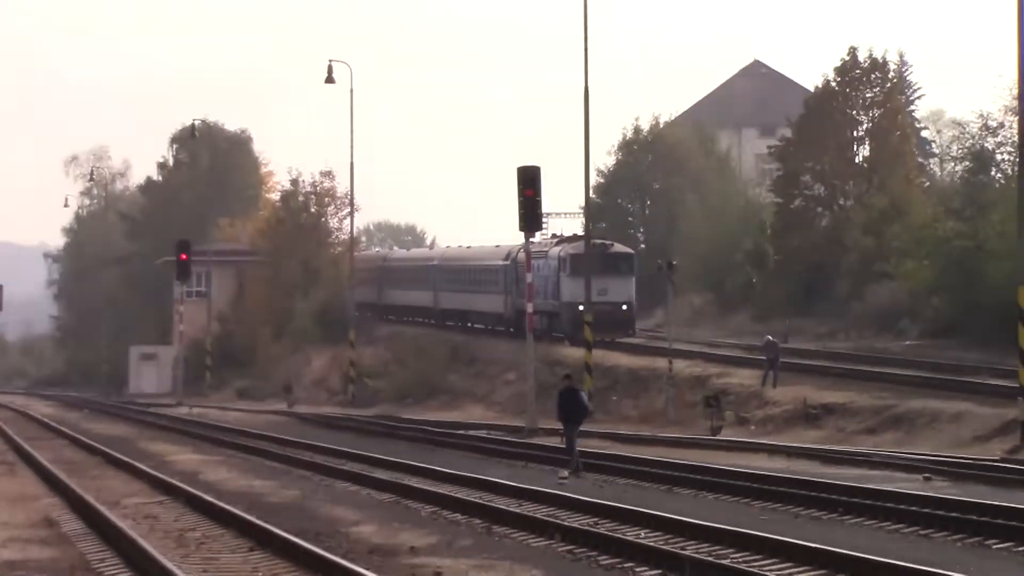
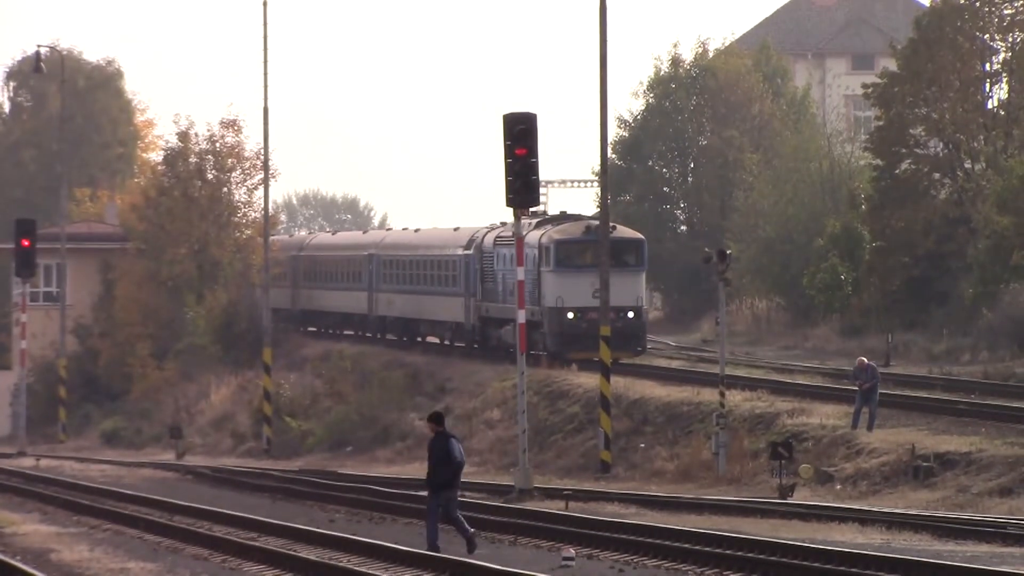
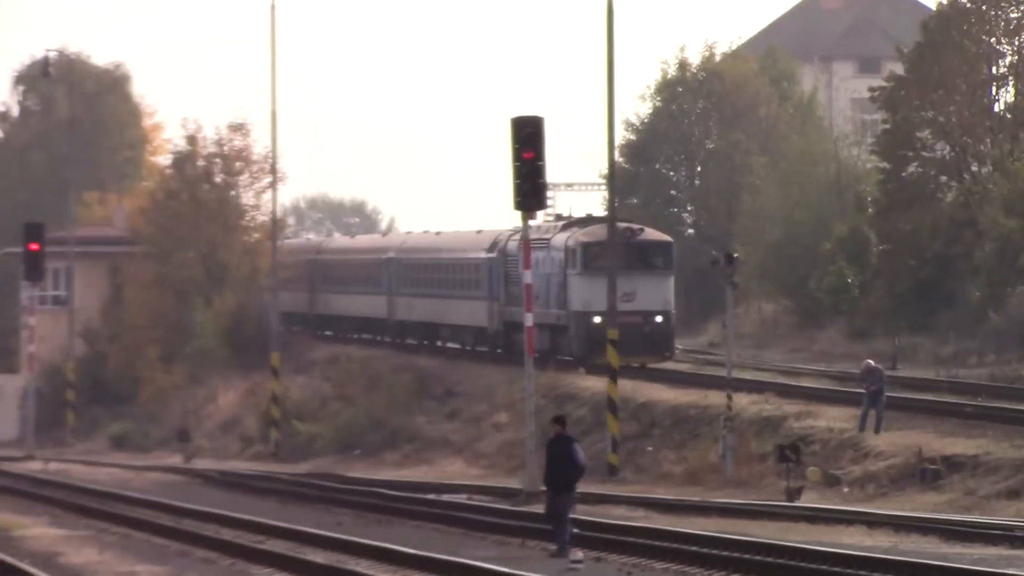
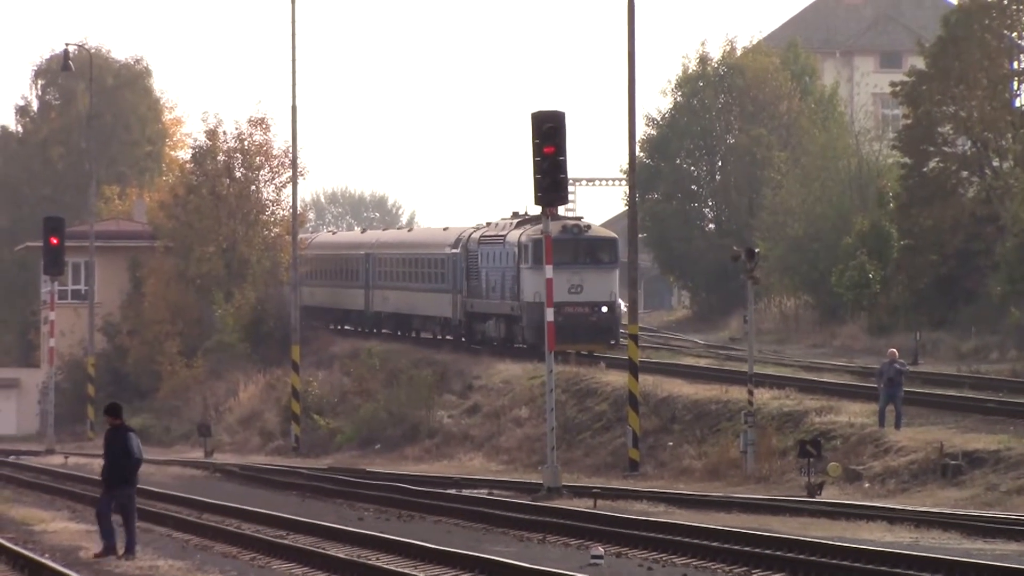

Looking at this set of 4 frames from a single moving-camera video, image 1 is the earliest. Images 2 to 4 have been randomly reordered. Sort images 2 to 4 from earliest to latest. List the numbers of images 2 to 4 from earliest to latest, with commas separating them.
3, 2, 4
